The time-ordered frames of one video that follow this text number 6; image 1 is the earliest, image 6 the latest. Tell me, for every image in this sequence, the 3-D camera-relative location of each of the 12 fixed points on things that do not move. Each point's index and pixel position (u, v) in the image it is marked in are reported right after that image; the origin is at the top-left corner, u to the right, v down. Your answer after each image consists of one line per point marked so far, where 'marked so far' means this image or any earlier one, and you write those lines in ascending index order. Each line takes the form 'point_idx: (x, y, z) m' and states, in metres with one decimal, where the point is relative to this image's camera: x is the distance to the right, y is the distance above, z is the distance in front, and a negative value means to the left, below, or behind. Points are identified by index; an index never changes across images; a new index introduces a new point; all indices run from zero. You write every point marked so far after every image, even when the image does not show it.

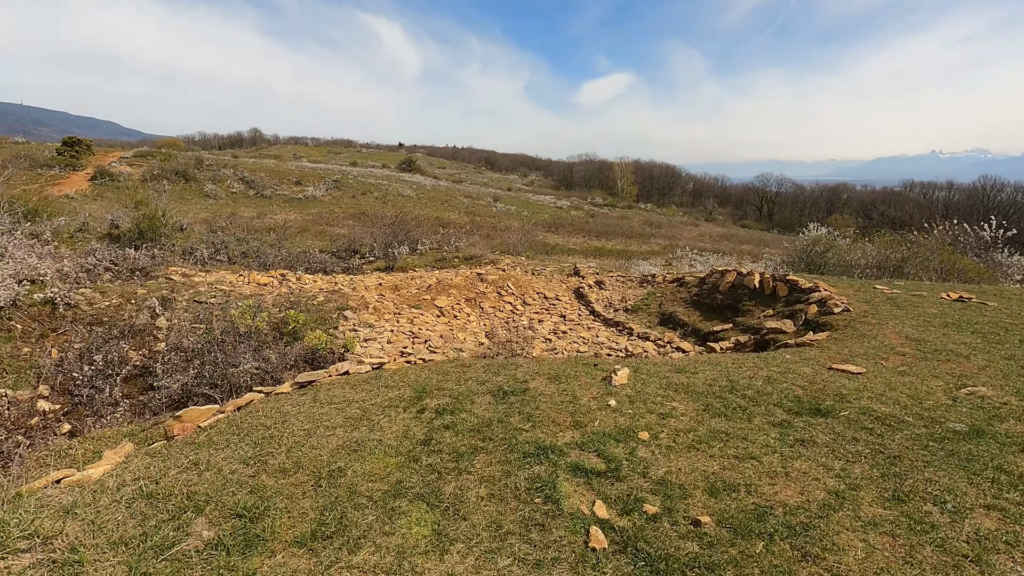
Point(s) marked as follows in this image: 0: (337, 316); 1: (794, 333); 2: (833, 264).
0: (-2.3, -0.4, +7.2) m
1: (+3.4, -0.6, +6.5) m
2: (+9.4, +0.7, +16.0) m
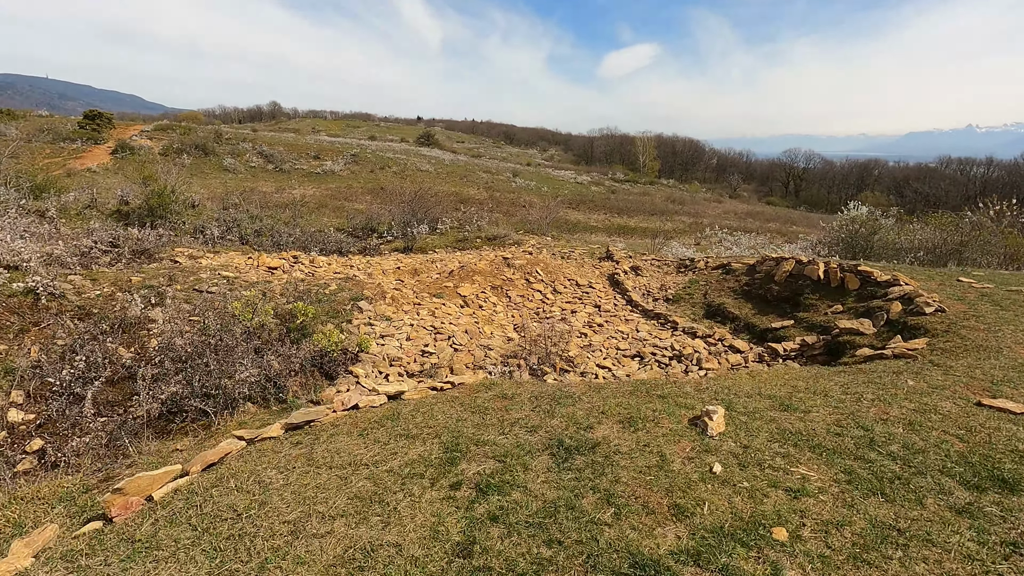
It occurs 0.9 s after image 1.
0: (-1.9, -0.2, +6.5) m
1: (+3.8, -0.5, +5.6) m
2: (+10.1, +1.1, +14.8) m
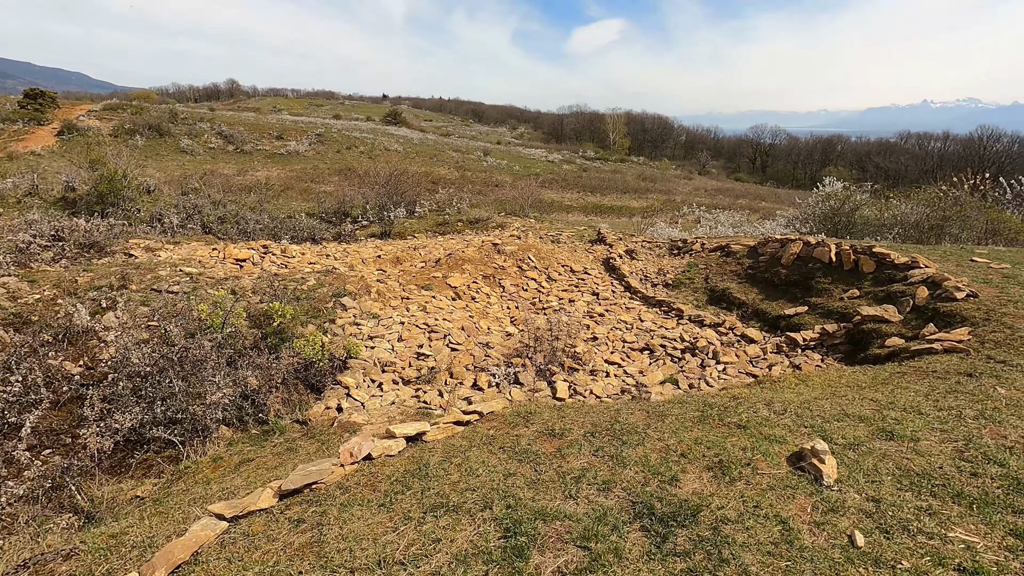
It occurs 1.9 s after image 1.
0: (-1.9, -0.2, +5.8) m
1: (+3.9, -0.4, +5.3) m
2: (+9.7, +1.8, +14.7) m
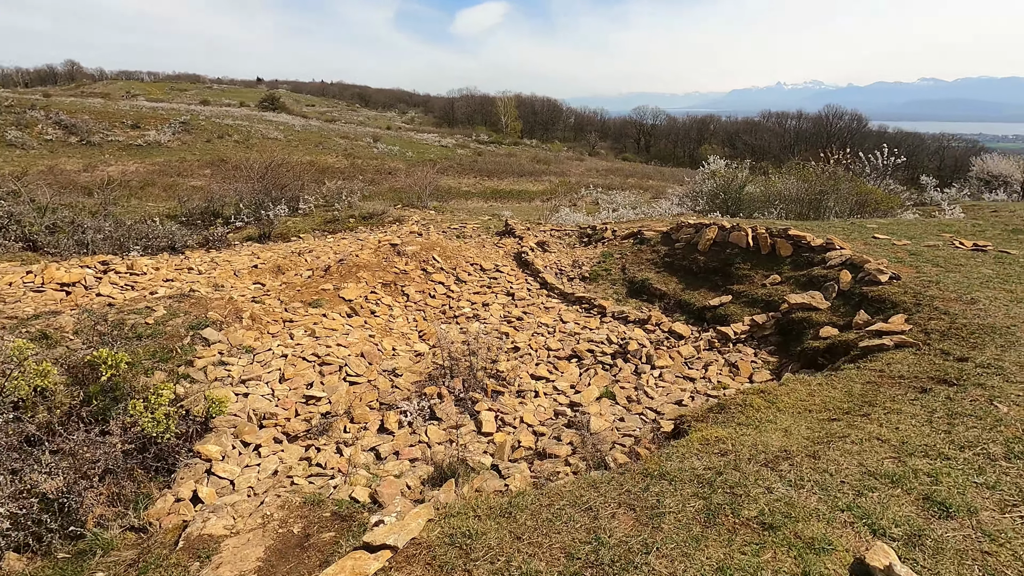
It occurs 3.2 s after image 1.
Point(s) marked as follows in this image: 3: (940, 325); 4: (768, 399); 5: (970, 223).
0: (-2.7, -0.5, +4.6) m
1: (+3.0, -0.2, +5.1) m
2: (+6.9, +2.5, +15.4) m
3: (+3.1, -0.3, +3.9) m
4: (+1.5, -0.7, +3.1) m
5: (+9.1, +1.3, +10.7) m
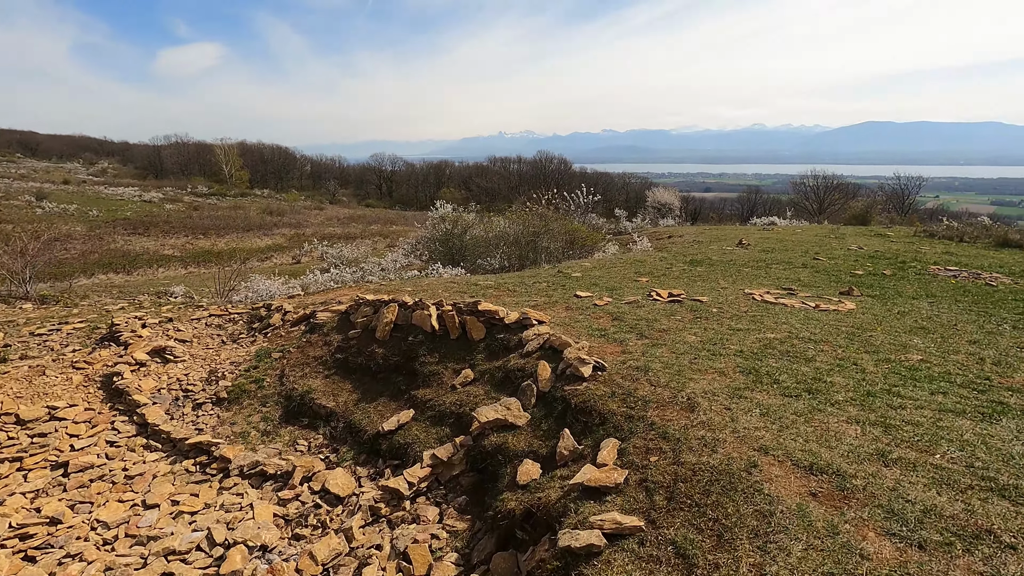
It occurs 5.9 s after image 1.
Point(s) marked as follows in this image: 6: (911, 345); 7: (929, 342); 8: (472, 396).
0: (-4.8, -1.8, +0.6) m
1: (+0.1, -0.9, +3.6) m
2: (-1.1, +1.1, +14.6) m
3: (+0.7, -0.9, +2.5) m
4: (-0.4, -1.3, +1.1) m
5: (+3.1, +0.7, +11.2) m
6: (+3.1, -0.4, +4.1) m
7: (+3.3, -0.4, +4.2) m
8: (-0.3, -0.8, +4.2) m
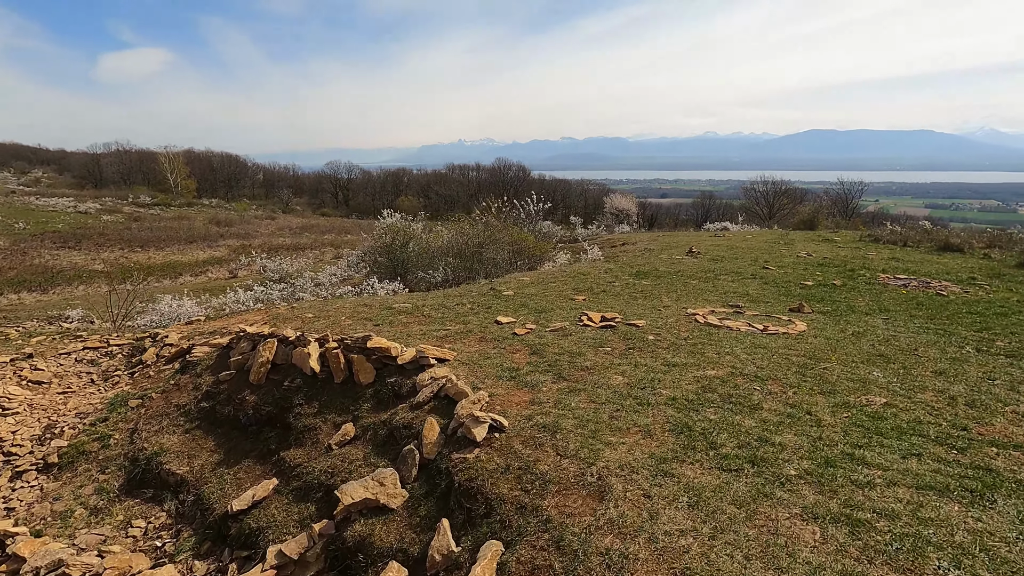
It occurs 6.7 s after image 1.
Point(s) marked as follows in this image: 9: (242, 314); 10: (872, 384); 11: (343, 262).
0: (-5.3, -2.1, -0.5) m
1: (-0.6, -1.2, +2.8) m
2: (-2.5, +0.7, +13.7) m
3: (+0.1, -1.0, +1.7) m
4: (-0.9, -1.5, +0.2) m
5: (+1.8, +0.4, +10.6) m
6: (+2.4, -0.6, +3.5) m
7: (+2.6, -0.6, +3.6) m
8: (-1.0, -1.1, +3.3) m
9: (-4.1, -0.4, +8.2) m
10: (+2.3, -0.6, +3.5) m
11: (-5.9, +0.9, +18.3) m
